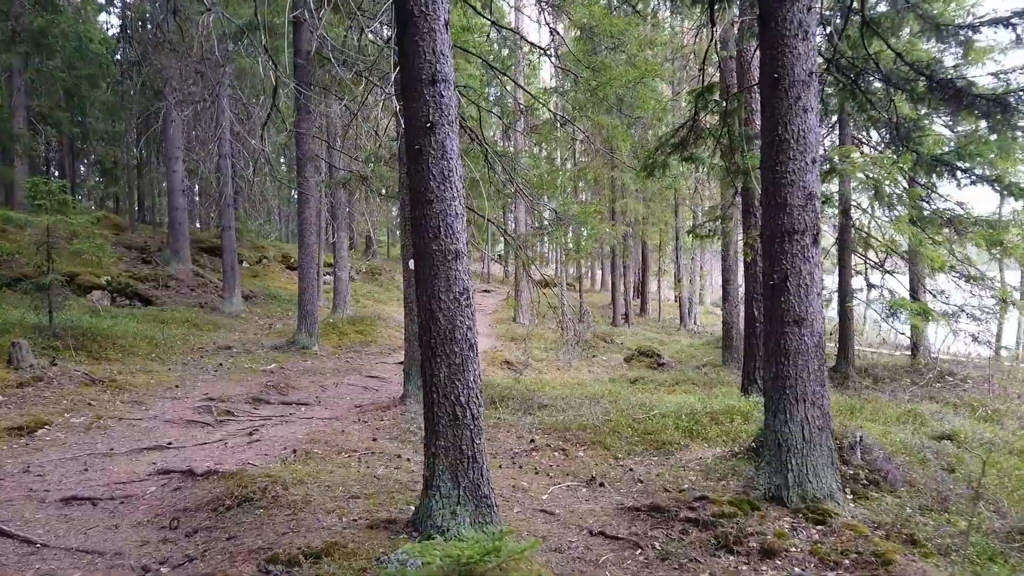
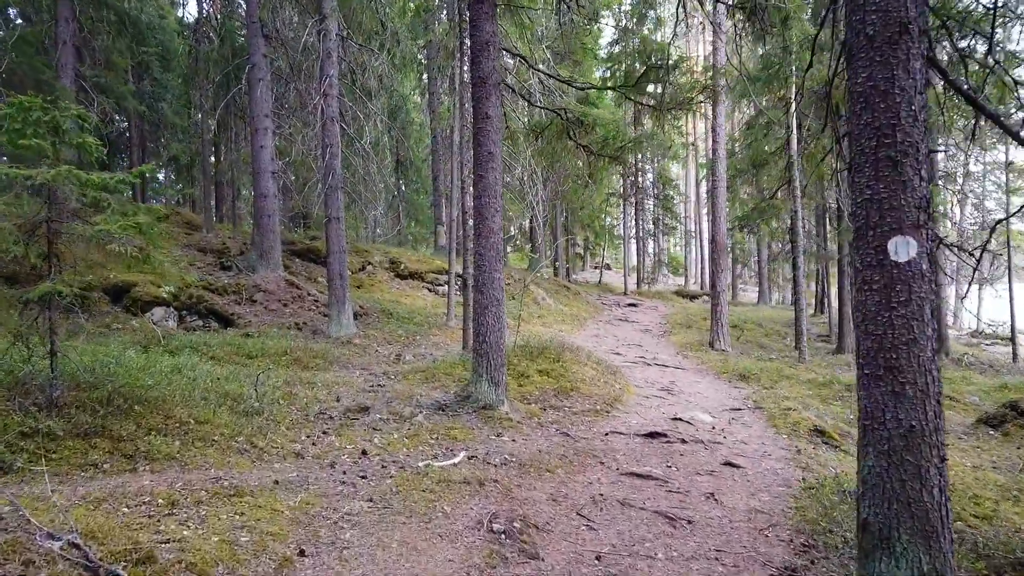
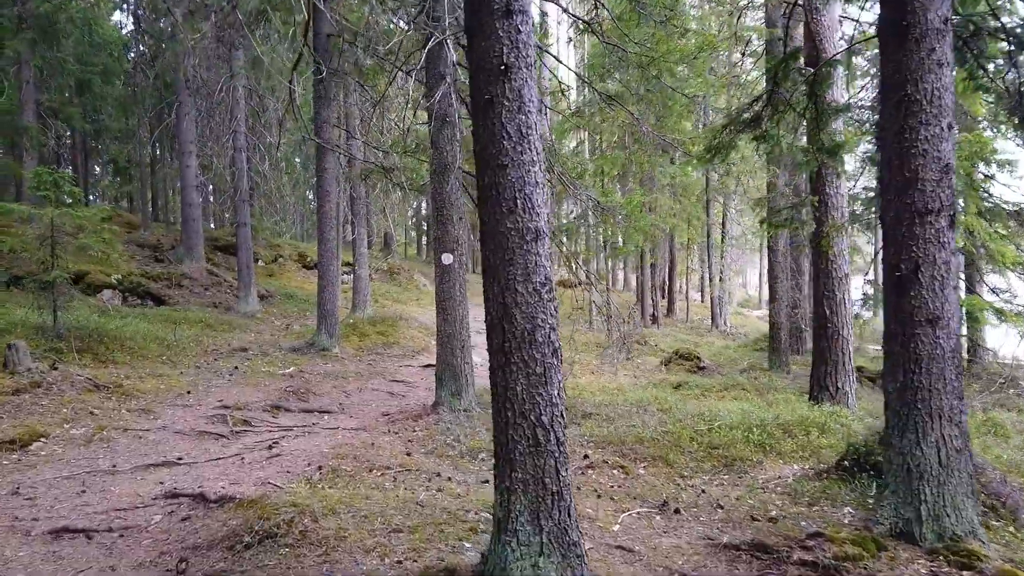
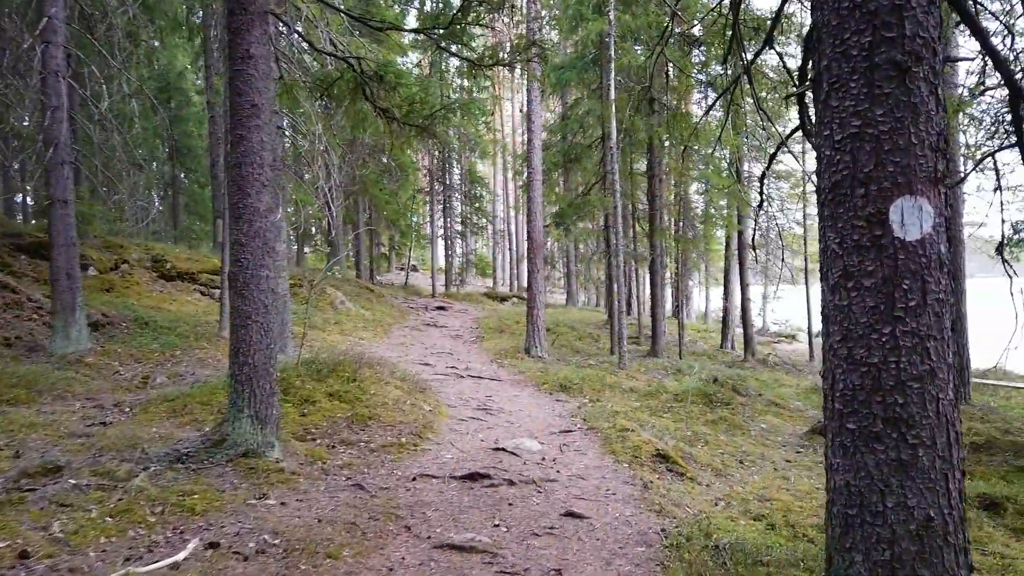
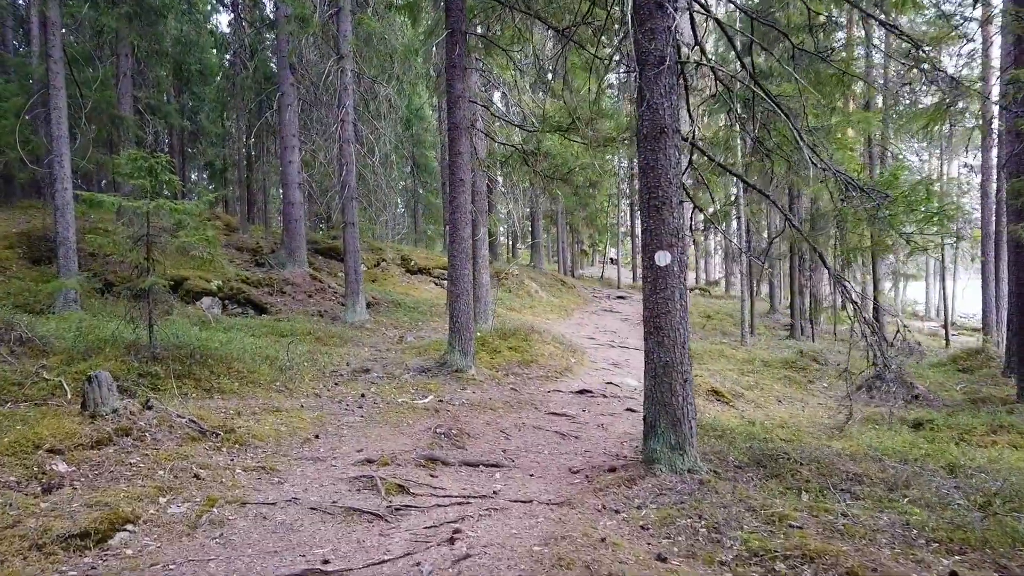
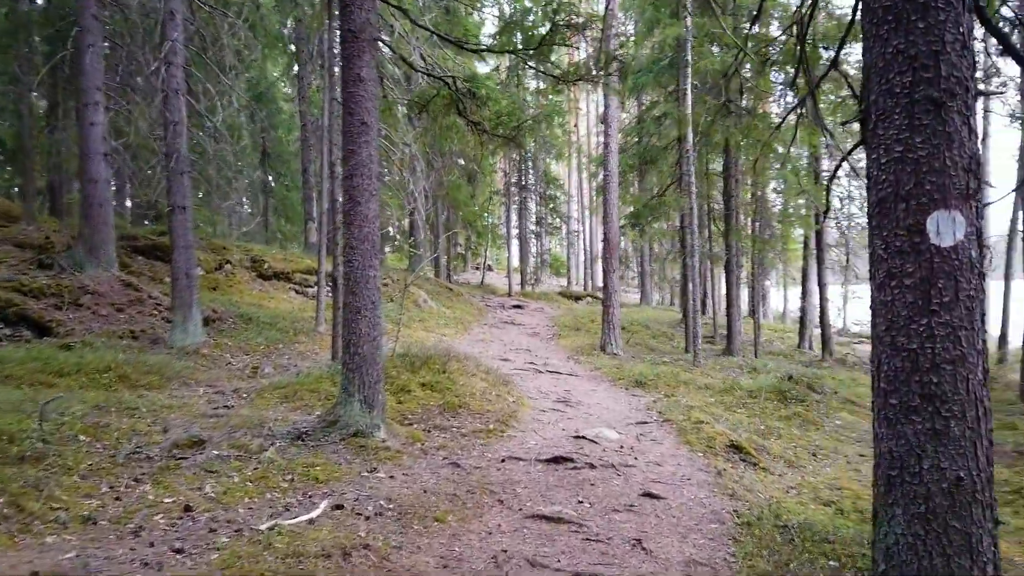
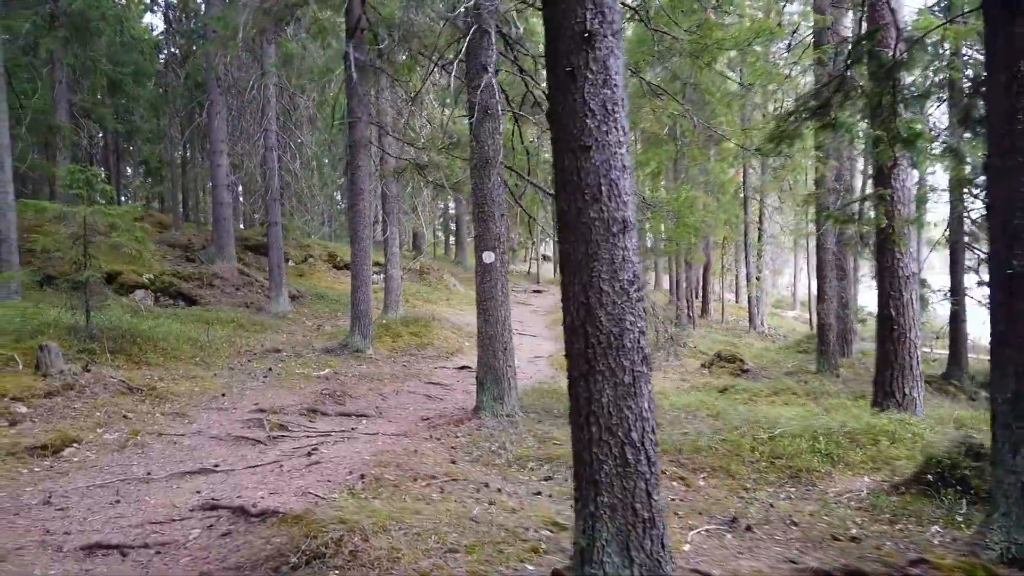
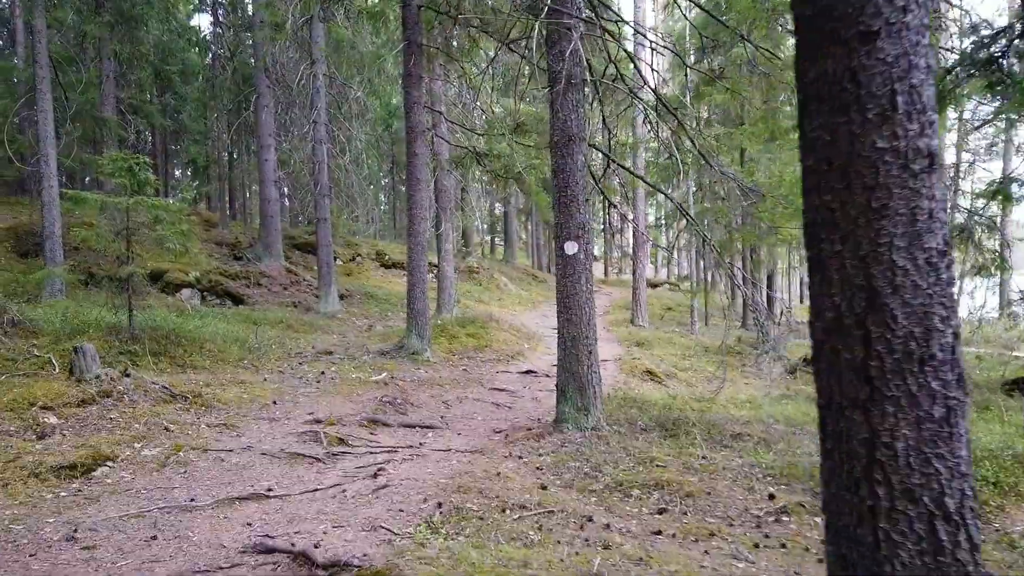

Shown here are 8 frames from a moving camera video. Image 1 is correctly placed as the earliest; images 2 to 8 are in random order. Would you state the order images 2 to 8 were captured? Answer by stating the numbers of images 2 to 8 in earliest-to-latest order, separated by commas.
3, 7, 8, 5, 2, 6, 4
